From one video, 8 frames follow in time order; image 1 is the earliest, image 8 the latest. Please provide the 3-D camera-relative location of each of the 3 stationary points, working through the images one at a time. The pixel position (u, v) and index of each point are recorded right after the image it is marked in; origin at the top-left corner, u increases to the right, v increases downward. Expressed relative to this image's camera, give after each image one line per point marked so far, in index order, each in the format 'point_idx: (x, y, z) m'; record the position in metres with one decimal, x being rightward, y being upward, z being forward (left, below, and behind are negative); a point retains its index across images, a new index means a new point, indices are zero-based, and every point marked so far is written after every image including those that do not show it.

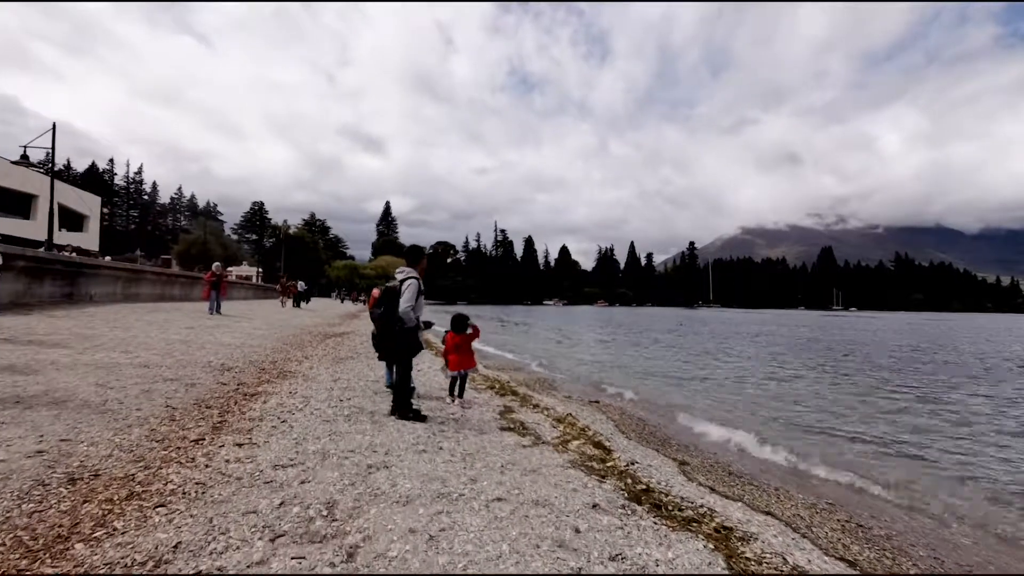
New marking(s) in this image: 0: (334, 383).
0: (-4.2, -2.3, +11.4) m
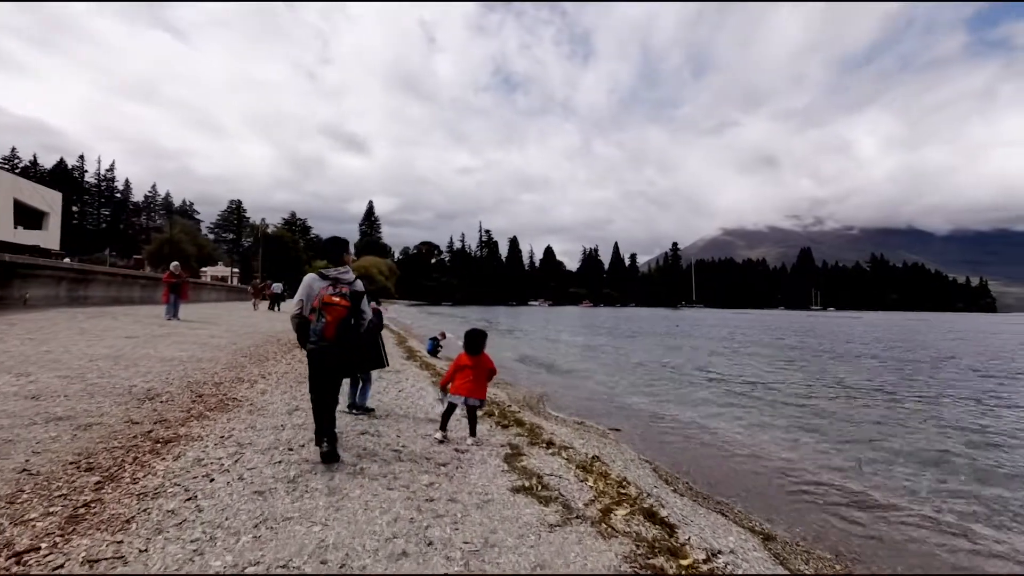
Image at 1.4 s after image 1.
0: (-4.1, -2.4, +8.8) m
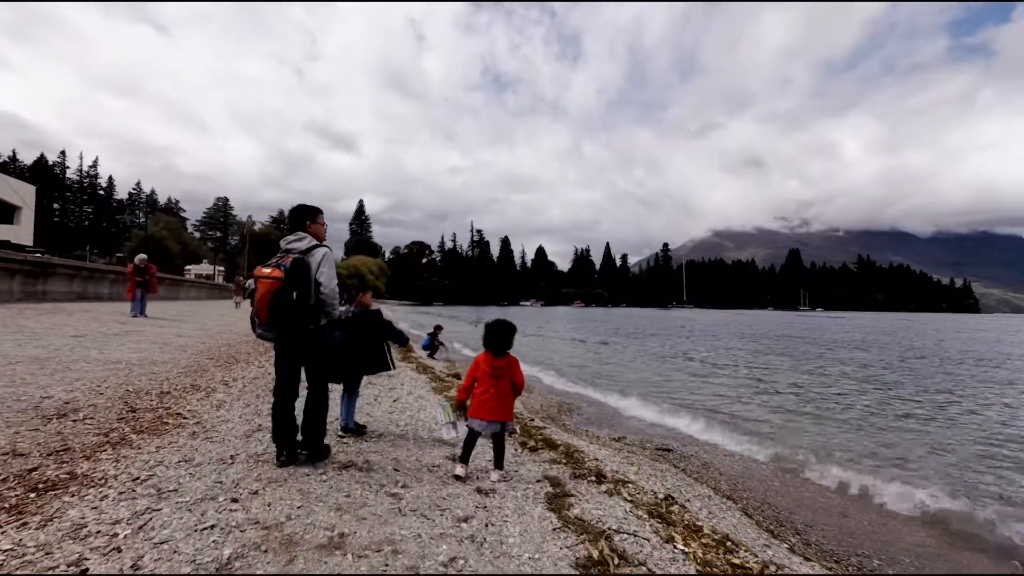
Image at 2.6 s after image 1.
0: (-3.5, -2.1, +6.4) m
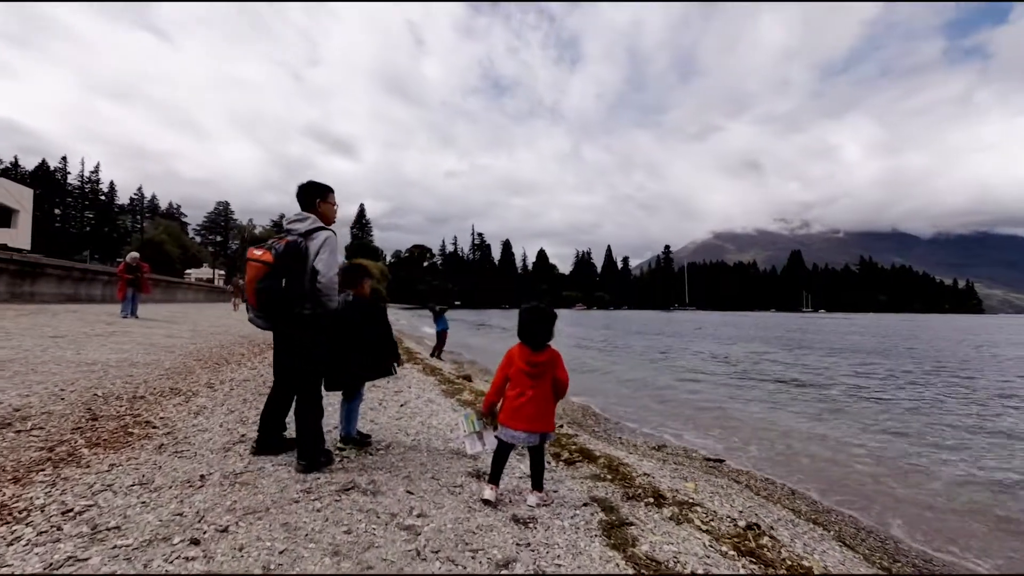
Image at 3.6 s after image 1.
0: (-3.1, -1.8, +5.1) m
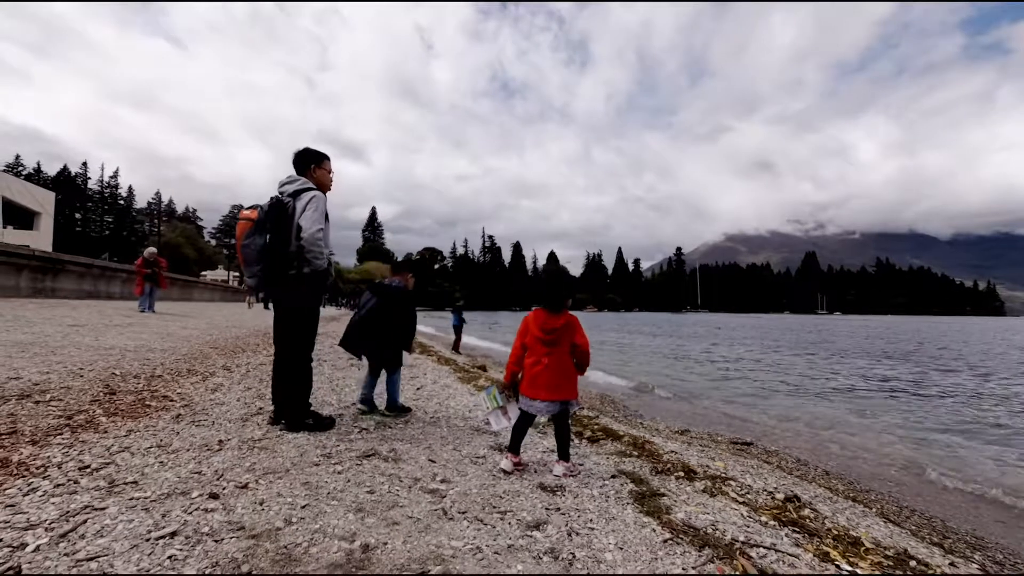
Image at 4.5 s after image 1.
0: (-2.9, -1.5, +5.0) m
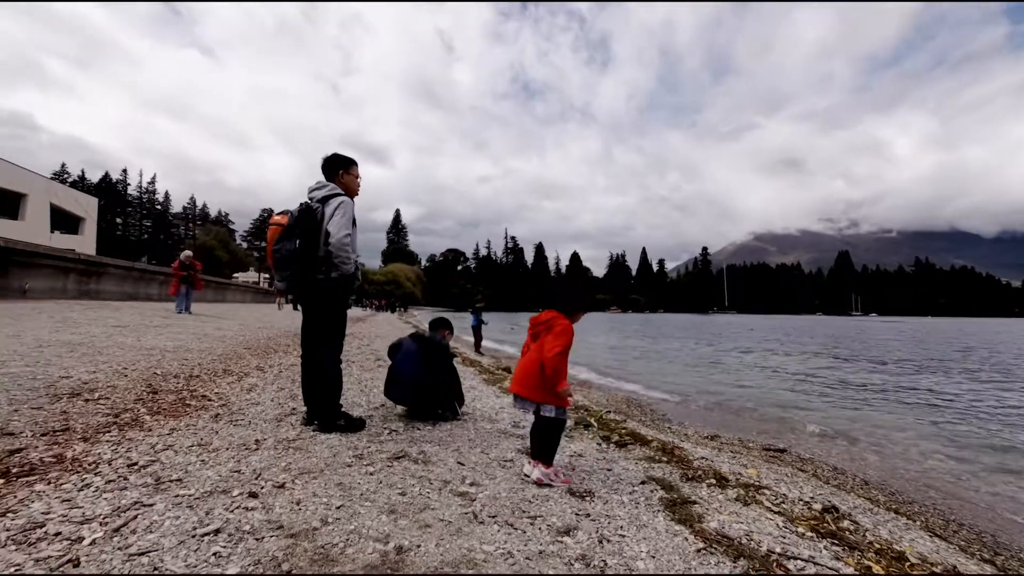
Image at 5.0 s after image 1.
0: (-2.6, -1.5, +5.2) m
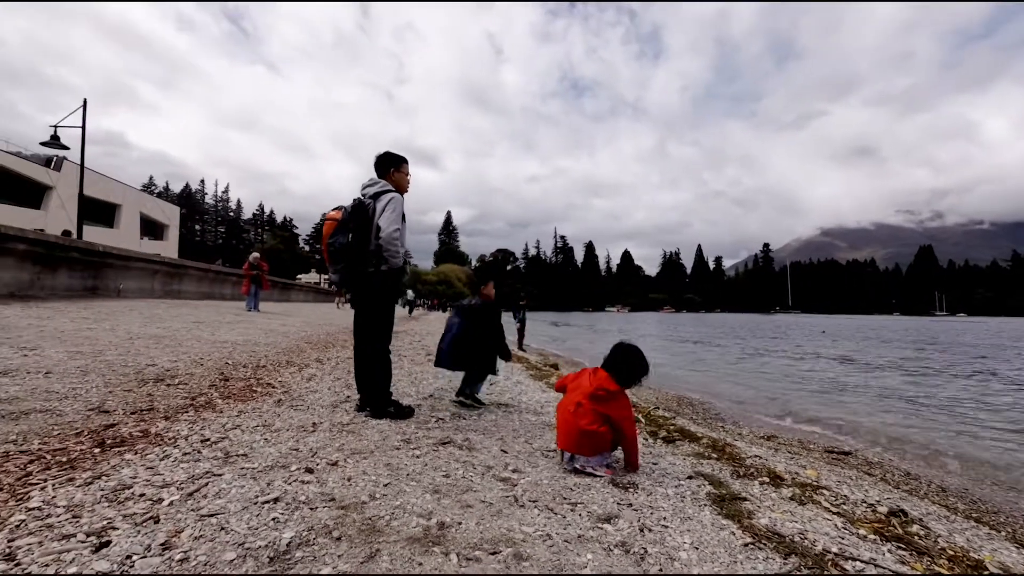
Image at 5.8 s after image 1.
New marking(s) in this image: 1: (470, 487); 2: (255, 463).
0: (-2.1, -1.4, +5.5) m
1: (-0.3, -1.5, +3.8) m
2: (-2.0, -1.4, +3.8) m
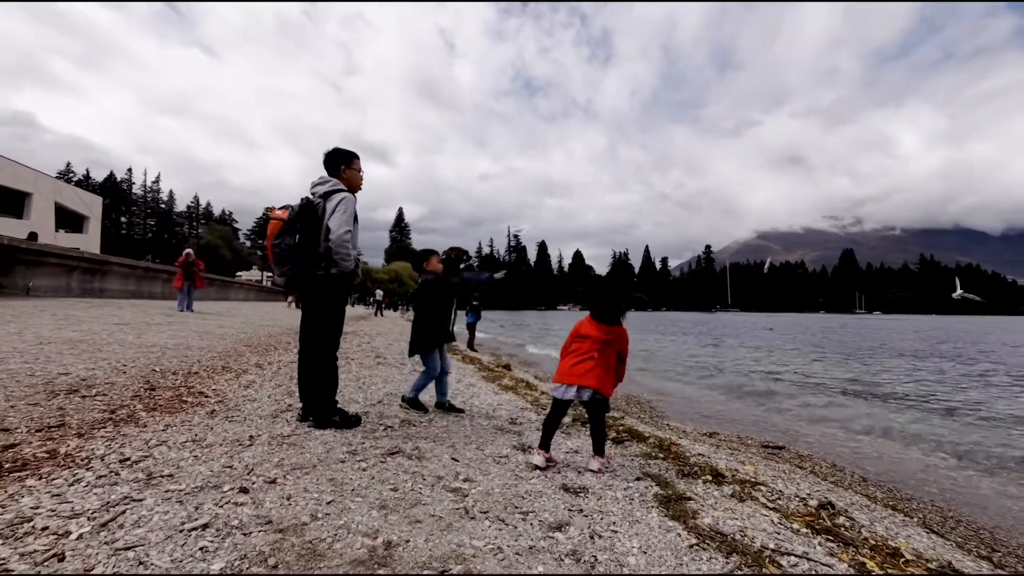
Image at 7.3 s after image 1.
0: (-2.6, -1.5, +5.2) m
1: (-0.7, -1.6, +3.6) m
2: (-2.3, -1.4, +3.5) m
